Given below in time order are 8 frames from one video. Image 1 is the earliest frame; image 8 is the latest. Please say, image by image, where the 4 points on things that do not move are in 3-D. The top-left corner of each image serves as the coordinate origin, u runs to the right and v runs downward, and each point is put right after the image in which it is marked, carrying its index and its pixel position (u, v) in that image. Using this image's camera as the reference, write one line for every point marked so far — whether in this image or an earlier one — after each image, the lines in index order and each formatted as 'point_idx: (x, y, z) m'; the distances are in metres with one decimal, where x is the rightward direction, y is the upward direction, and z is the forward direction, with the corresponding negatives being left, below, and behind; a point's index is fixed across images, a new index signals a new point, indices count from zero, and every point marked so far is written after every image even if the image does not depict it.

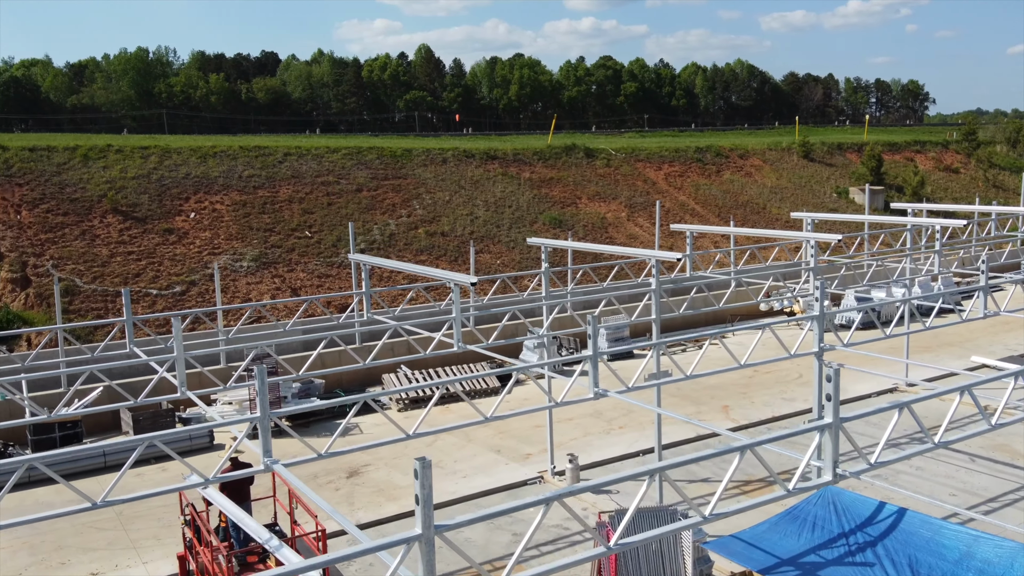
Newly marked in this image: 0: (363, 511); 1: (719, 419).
0: (-2.1, -3.2, +13.2) m
1: (+3.9, -2.5, +17.0) m
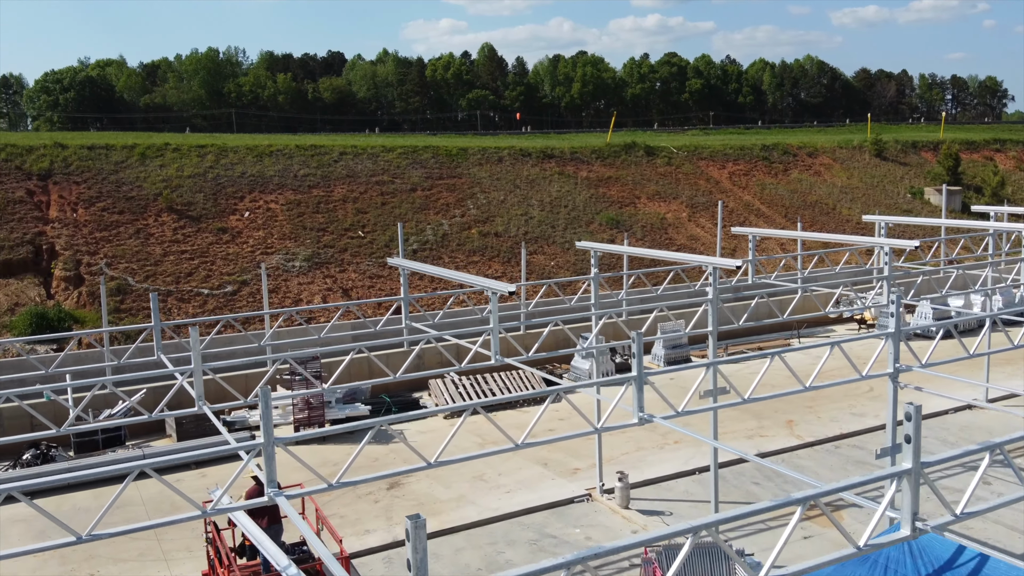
0: (-1.5, -3.3, +12.6) m
1: (+4.7, -2.6, +16.0) m
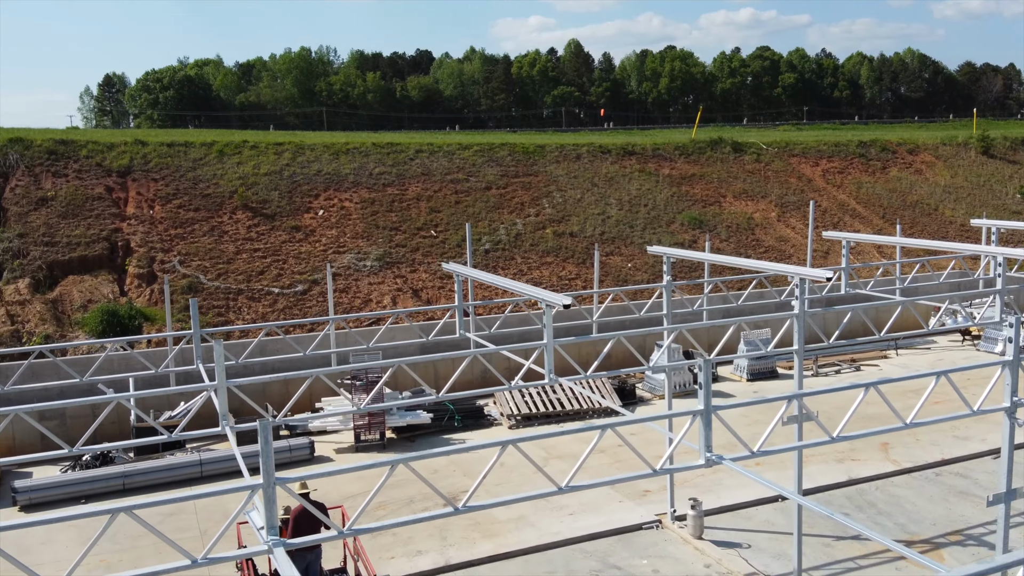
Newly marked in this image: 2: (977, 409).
0: (-0.7, -3.4, +11.8) m
1: (+5.8, -2.8, +14.6) m
2: (+4.3, -1.1, +8.4) m
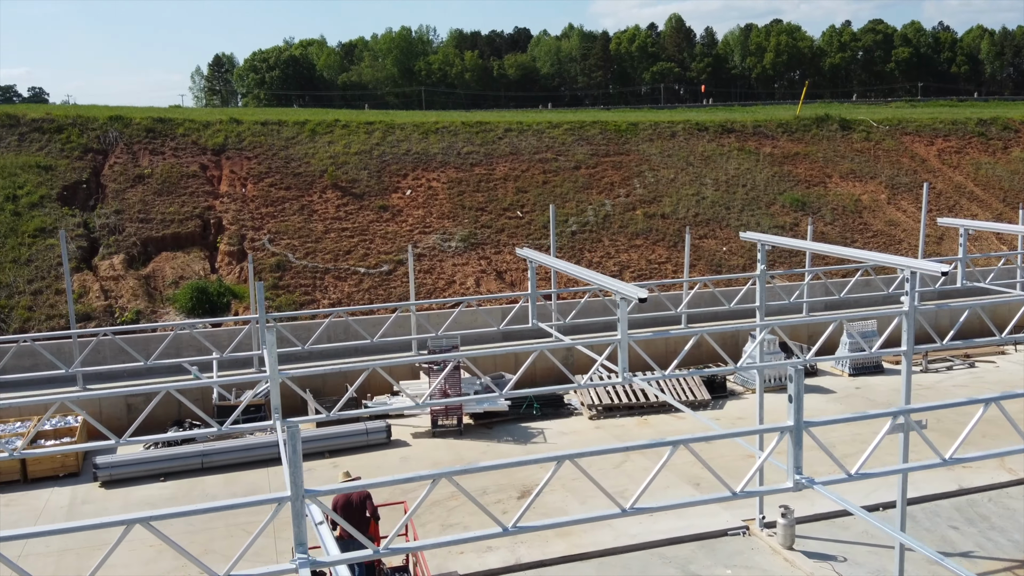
0: (+0.2, -3.2, +11.3) m
1: (+7.0, -2.6, +13.4) m
2: (+4.9, -1.1, +7.4) m
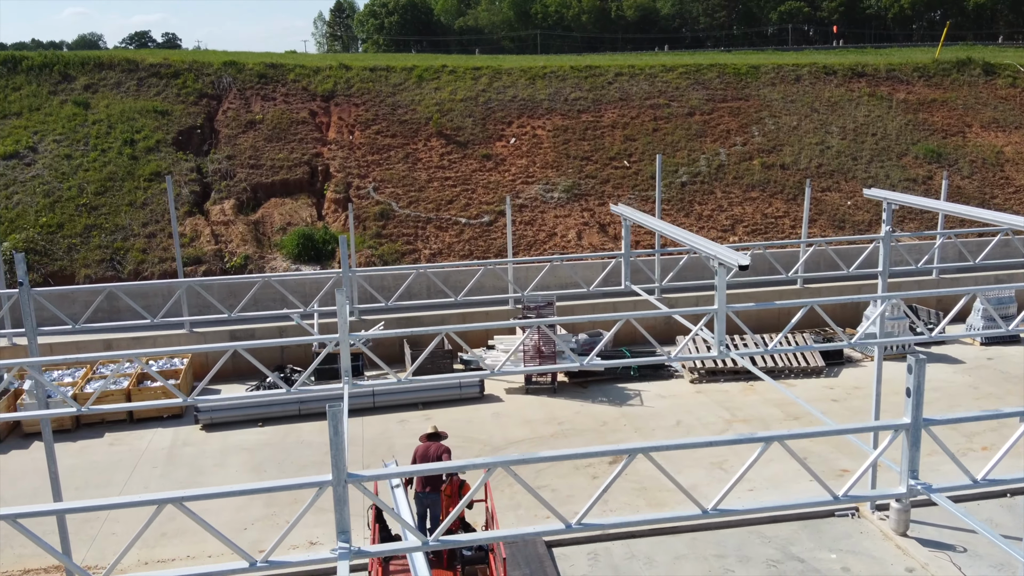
0: (+1.2, -2.7, +10.8) m
1: (+8.3, -2.2, +12.0) m
2: (+5.5, -1.0, +6.2) m
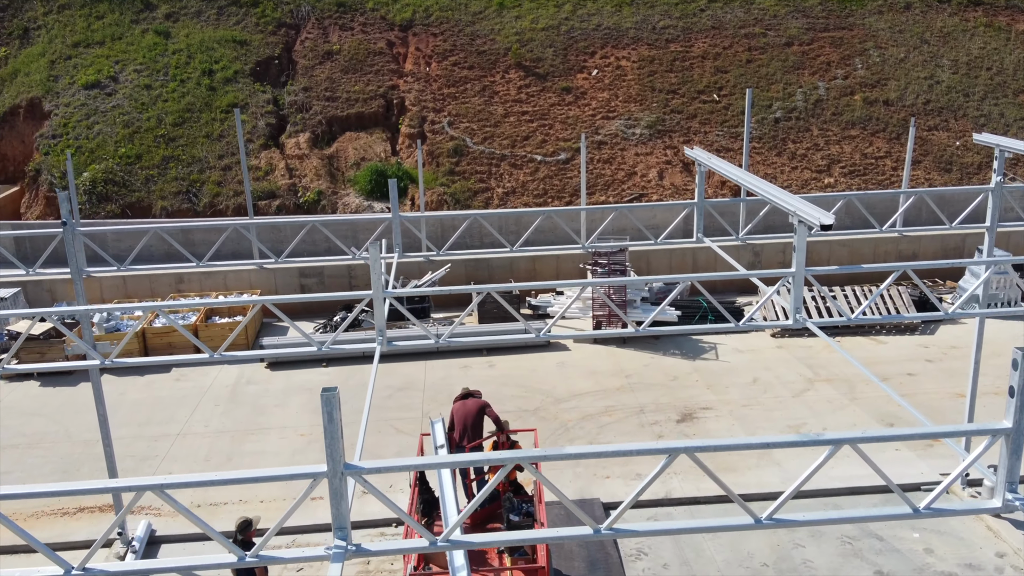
0: (+1.9, -2.1, +10.2) m
1: (+9.1, -1.8, +10.7) m
2: (+5.7, -0.9, +5.1) m
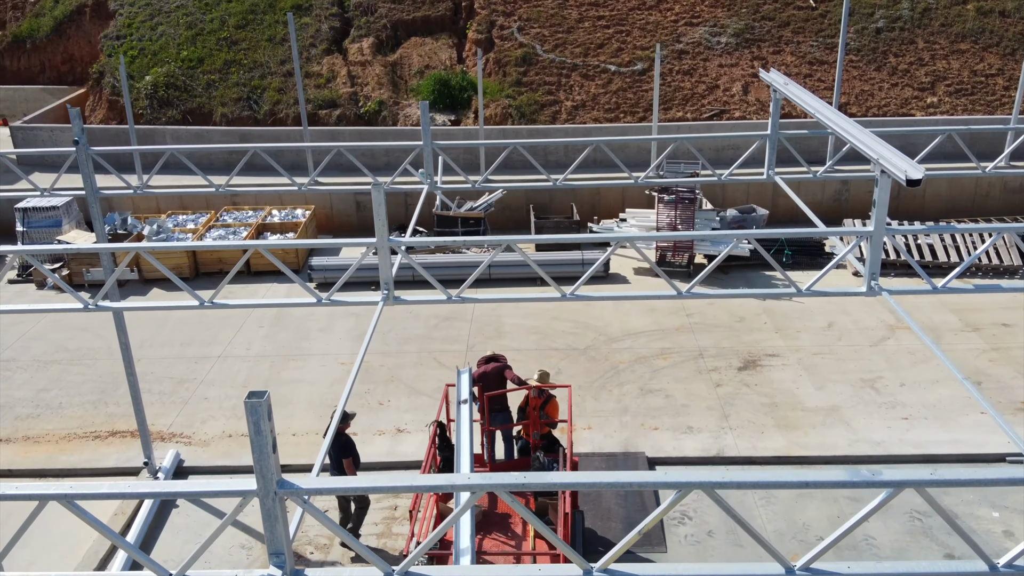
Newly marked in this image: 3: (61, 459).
0: (+2.3, -1.5, +9.4) m
1: (+9.5, -1.4, +9.2) m
2: (+5.7, -0.9, +3.9) m
3: (-4.6, -1.7, +9.3) m
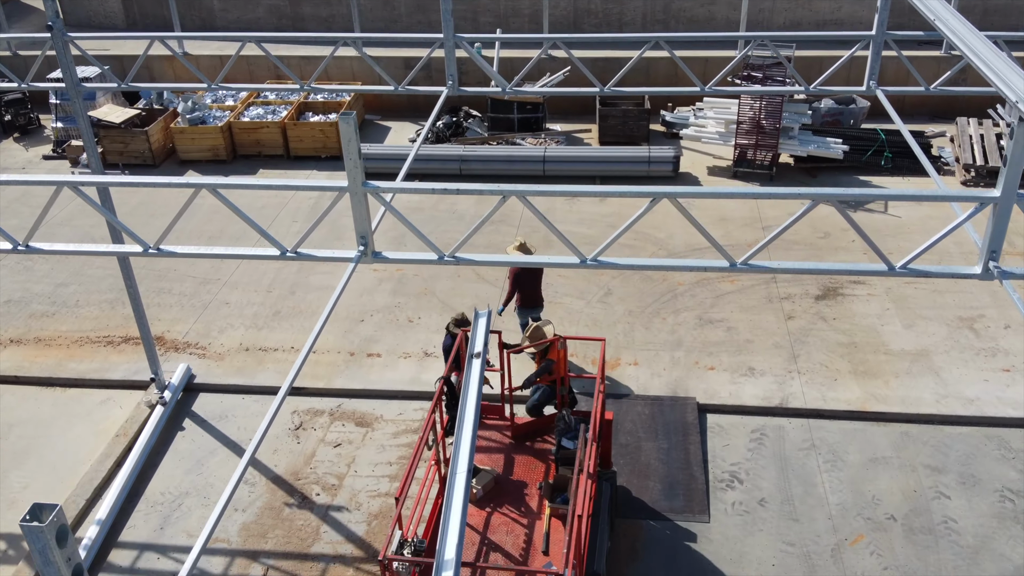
0: (+2.7, -0.8, +8.3) m
1: (+9.8, -1.0, +7.4) m
2: (+5.5, -1.2, +2.5) m
3: (-4.2, -0.8, +8.7) m
